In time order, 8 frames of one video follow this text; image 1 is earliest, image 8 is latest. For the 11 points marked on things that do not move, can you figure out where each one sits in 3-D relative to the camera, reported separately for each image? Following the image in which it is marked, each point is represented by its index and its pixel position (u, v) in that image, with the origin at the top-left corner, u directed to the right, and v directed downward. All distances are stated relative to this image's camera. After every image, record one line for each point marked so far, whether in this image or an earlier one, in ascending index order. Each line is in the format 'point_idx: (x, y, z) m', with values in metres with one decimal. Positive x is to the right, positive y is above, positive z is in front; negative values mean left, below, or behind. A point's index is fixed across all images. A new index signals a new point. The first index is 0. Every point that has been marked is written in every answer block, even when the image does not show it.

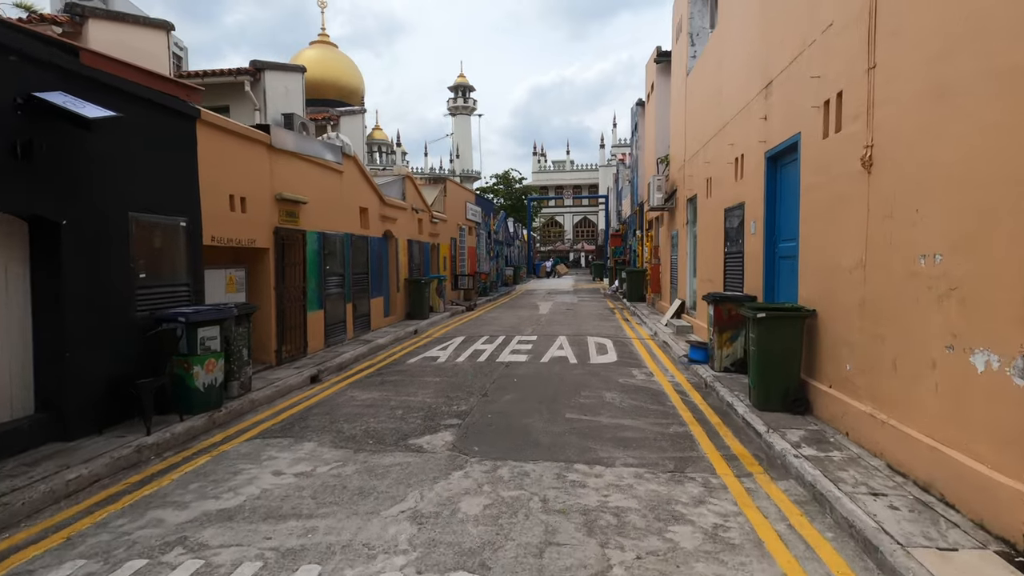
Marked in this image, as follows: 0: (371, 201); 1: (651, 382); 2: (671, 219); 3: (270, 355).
0: (-3.7, +2.3, +13.8) m
1: (+2.2, -1.5, +8.6) m
2: (+5.0, +2.2, +16.6) m
3: (-4.3, -1.2, +9.4) m
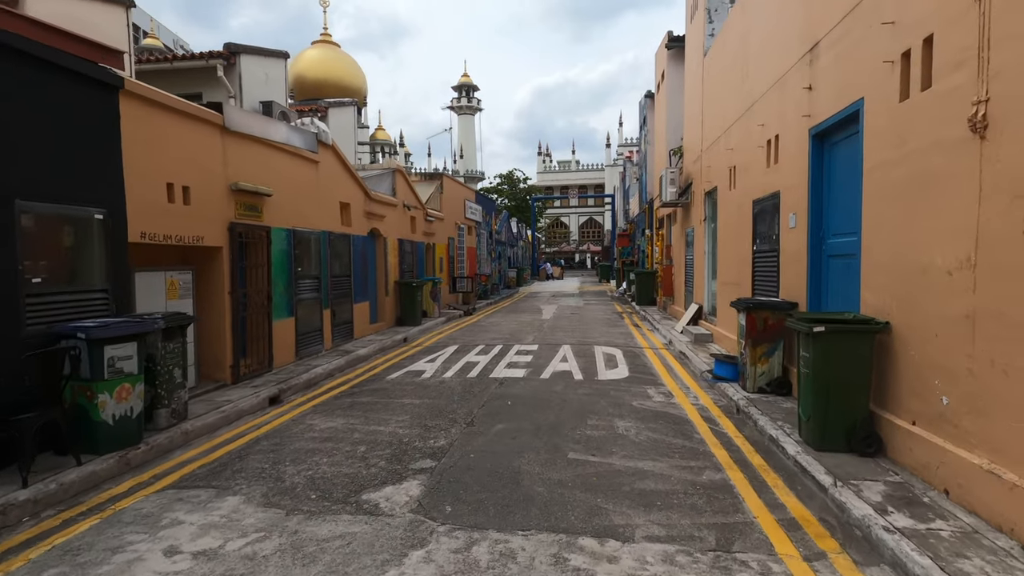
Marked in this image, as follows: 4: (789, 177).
0: (-3.7, +2.2, +12.5) m
1: (+2.1, -1.6, +7.2) m
2: (+5.0, +2.1, +15.2) m
3: (-4.3, -1.3, +8.1) m
4: (+3.9, +1.6, +7.5) m
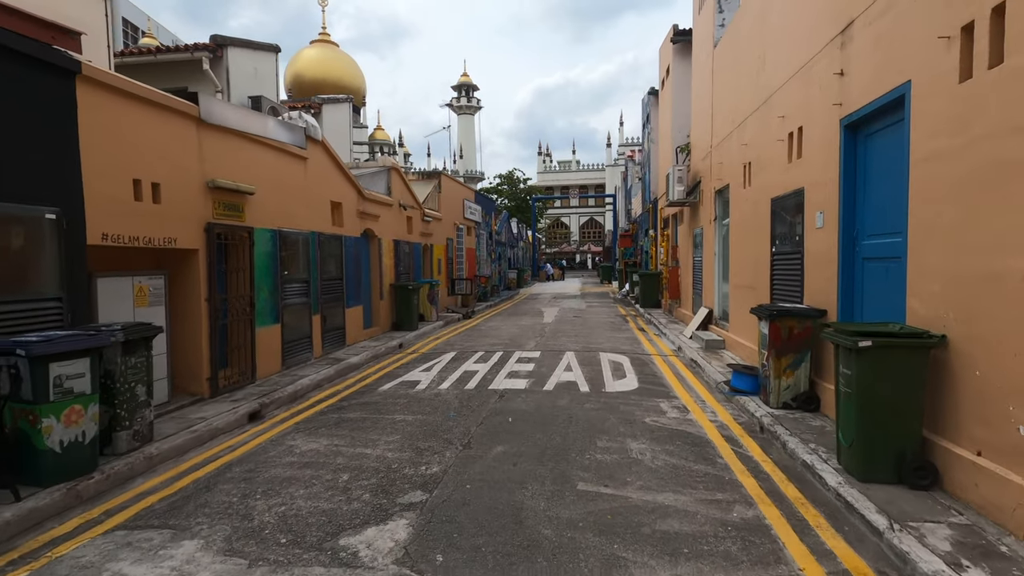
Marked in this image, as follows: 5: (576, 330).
0: (-3.7, +2.1, +11.9) m
1: (+2.2, -1.7, +6.6) m
2: (+5.0, +2.0, +14.6) m
3: (-4.3, -1.4, +7.4) m
4: (+3.9, +1.5, +6.9) m
5: (+1.9, -1.2, +15.3) m
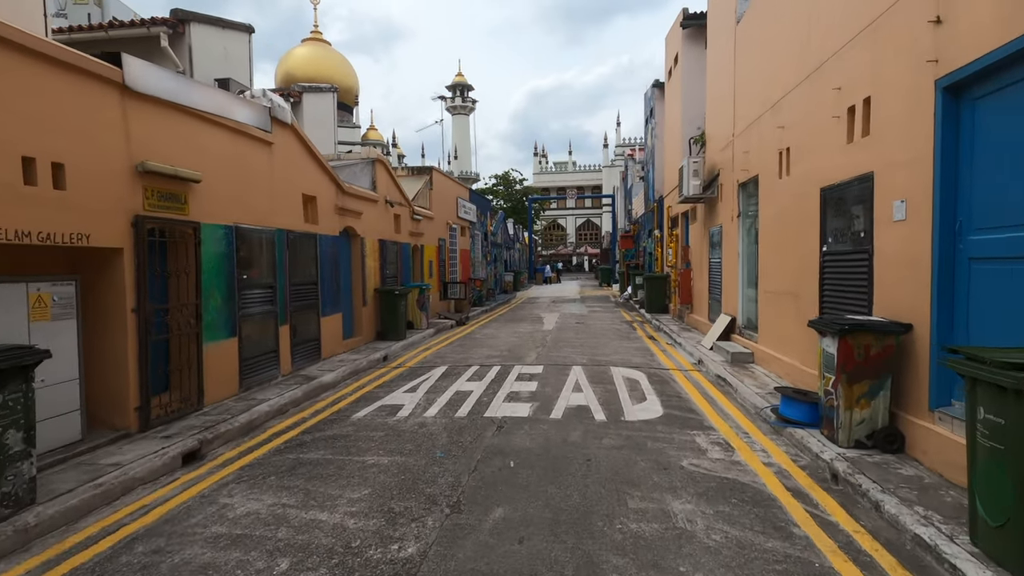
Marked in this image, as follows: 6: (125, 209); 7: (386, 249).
0: (-3.8, +2.0, +10.5) m
1: (+2.2, -1.7, +5.2) m
2: (+4.9, +1.9, +13.2) m
3: (-4.3, -1.5, +6.0) m
4: (+3.9, +1.4, +5.5) m
5: (+1.8, -1.3, +13.9) m
6: (-4.3, +0.9, +6.0) m
7: (-3.3, +1.0, +13.9) m
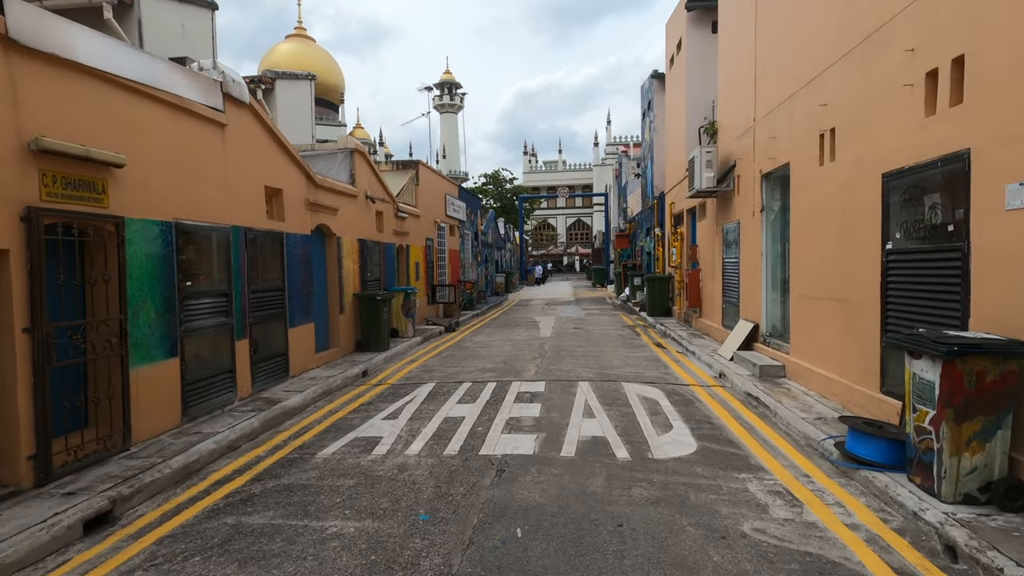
0: (-3.8, +1.8, +9.1) m
1: (+2.2, -1.8, +3.9) m
2: (+4.8, +1.8, +12.0) m
3: (-4.3, -1.6, +4.6) m
4: (+4.0, +1.4, +4.3) m
5: (+1.7, -1.4, +12.6) m
6: (-4.3, +0.8, +4.6) m
7: (-3.4, +0.9, +12.5) m
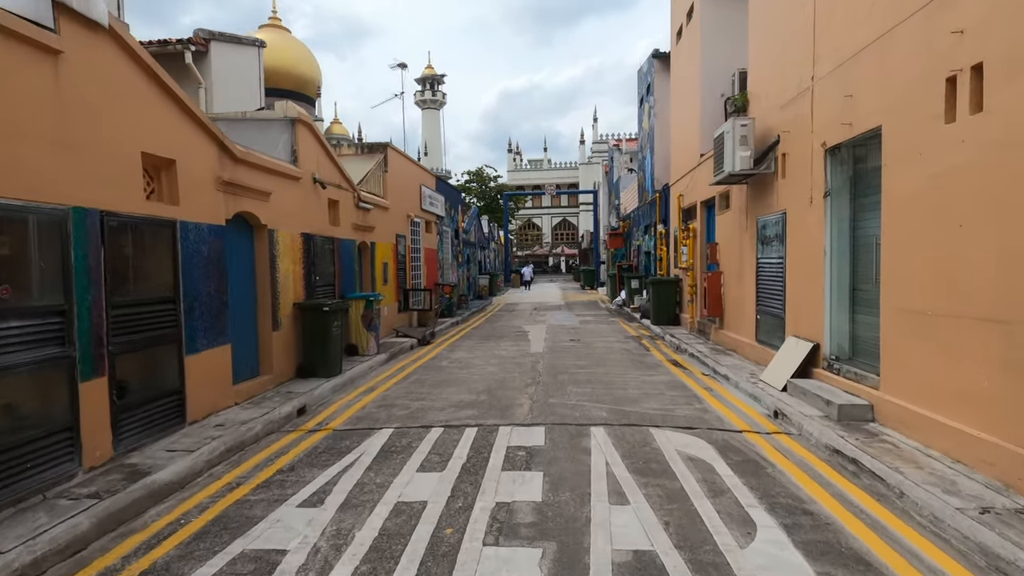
0: (-4.0, +1.7, +6.5) m
1: (+2.2, -1.9, +1.5) m
2: (+4.5, +1.7, +9.7) m
3: (-4.3, -1.7, +2.0) m
4: (+3.9, +1.2, +2.0) m
5: (+1.4, -1.5, +10.2) m
6: (-4.3, +0.6, +2.0) m
7: (-3.7, +0.8, +10.0) m
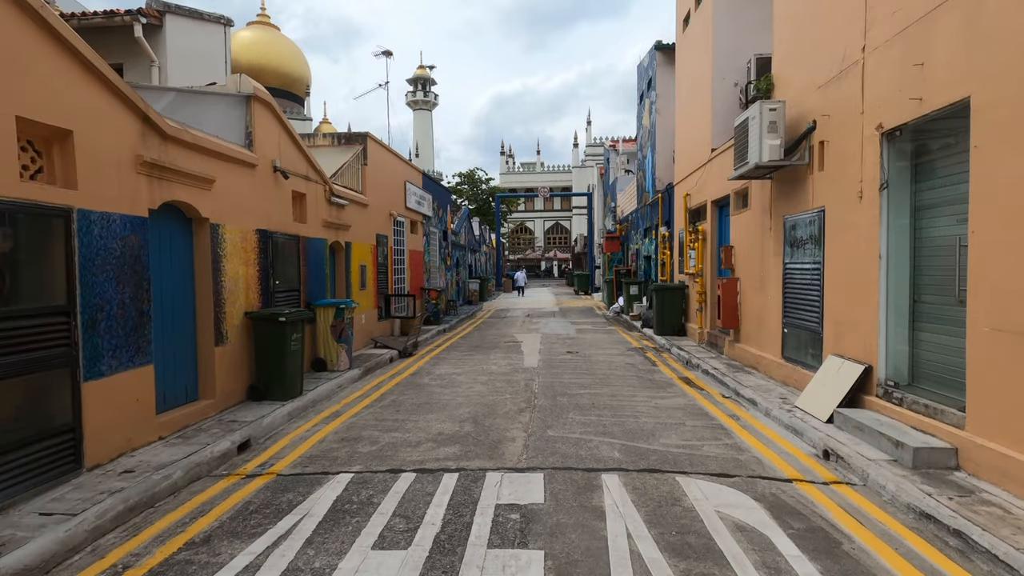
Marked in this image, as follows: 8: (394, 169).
0: (-4.1, +1.7, +5.1) m
1: (+2.2, -2.0, +0.2) m
2: (+4.4, +1.5, +8.5) m
3: (-4.3, -1.7, +0.6) m
4: (+3.9, +1.1, +0.7) m
5: (+1.3, -1.7, +8.9) m
6: (-4.3, +0.6, +0.6) m
7: (-3.8, +0.7, +8.6) m
8: (-3.4, +3.4, +15.3) m
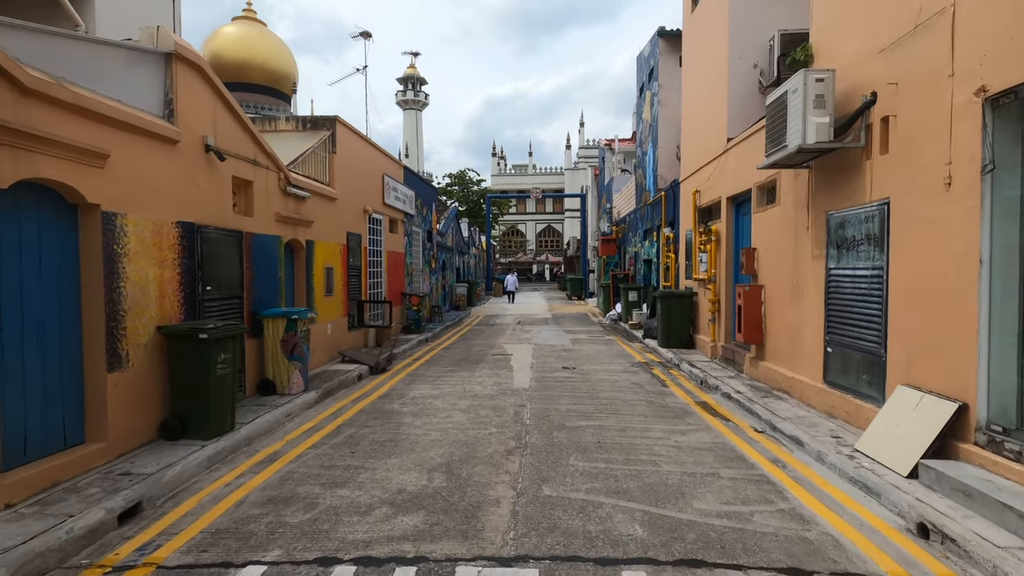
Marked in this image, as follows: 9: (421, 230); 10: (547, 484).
0: (-4.2, +1.6, +3.5) m
1: (+2.2, -2.1, -1.3) m
2: (+4.2, +1.4, +7.0) m
3: (-4.4, -1.8, -1.1) m
4: (+3.9, +1.1, -0.8) m
5: (+1.1, -1.8, +7.3) m
6: (-4.4, +0.6, -1.1) m
7: (-4.0, +0.6, +6.9) m
8: (-3.7, +3.3, +13.7) m
9: (-3.3, +2.1, +19.7) m
10: (+0.3, -1.8, +5.2) m
